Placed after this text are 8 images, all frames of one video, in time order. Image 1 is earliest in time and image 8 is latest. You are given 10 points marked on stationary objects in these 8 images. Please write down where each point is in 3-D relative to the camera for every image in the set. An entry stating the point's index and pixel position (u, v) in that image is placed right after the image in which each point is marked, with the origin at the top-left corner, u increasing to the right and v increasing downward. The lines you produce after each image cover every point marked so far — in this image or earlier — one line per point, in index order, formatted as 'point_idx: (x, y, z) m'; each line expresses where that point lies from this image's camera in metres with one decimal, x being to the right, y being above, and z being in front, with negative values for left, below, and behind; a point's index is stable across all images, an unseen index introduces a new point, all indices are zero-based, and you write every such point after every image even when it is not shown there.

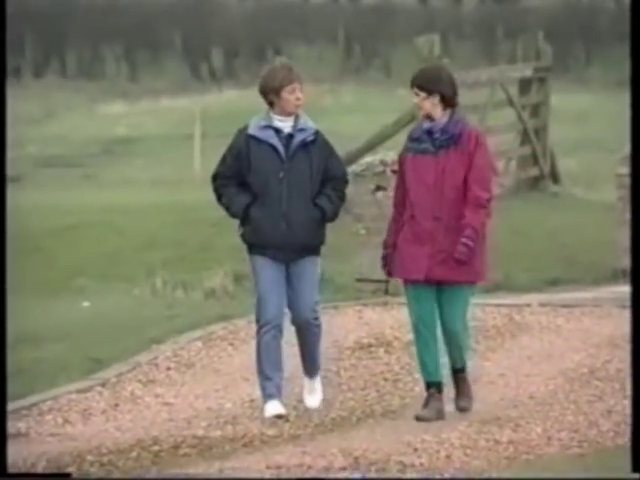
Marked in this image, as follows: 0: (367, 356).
0: (+0.1, -0.3, +8.0) m
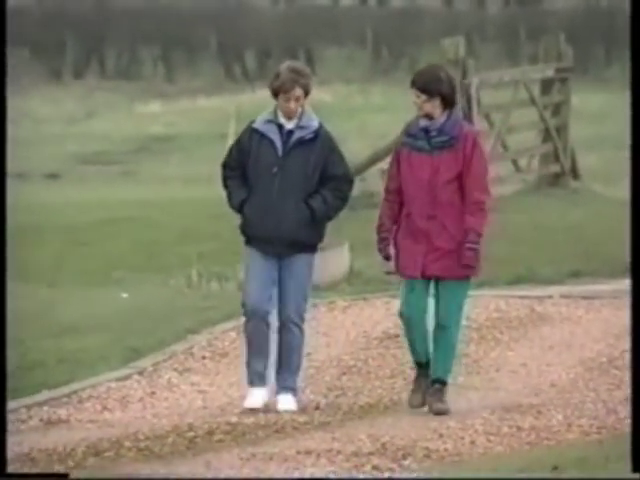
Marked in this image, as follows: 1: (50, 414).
0: (+0.2, -0.3, +8.3) m
1: (-0.7, -0.5, +8.2) m
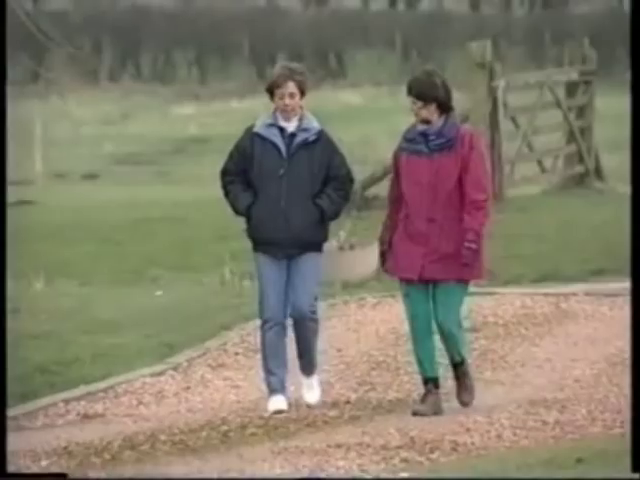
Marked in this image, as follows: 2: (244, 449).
0: (+0.3, -0.3, +8.5) m
1: (-0.6, -0.4, +8.5) m
2: (-0.2, -0.6, +8.5) m
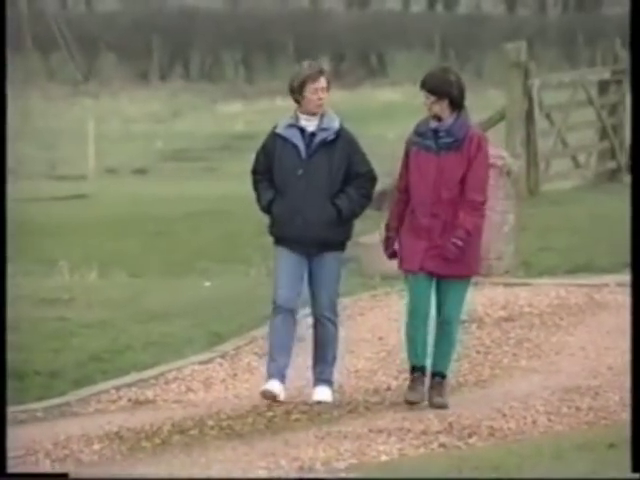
0: (+0.4, -0.3, +8.9) m
1: (-0.5, -0.4, +8.8) m
2: (-0.1, -0.5, +8.8) m
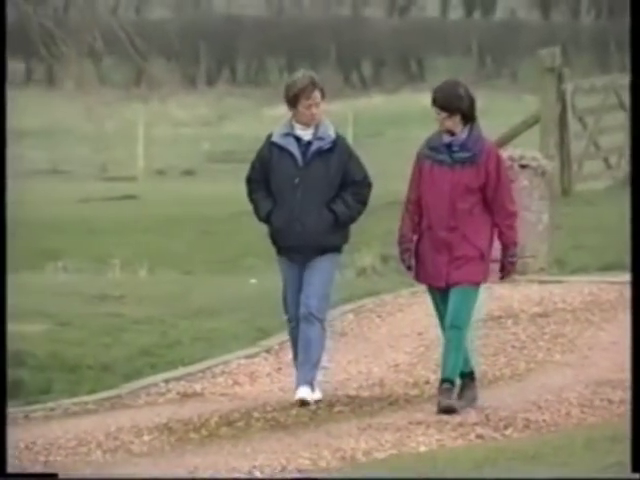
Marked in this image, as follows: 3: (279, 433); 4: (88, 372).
0: (+0.5, -0.2, +9.2) m
1: (-0.4, -0.4, +9.2) m
2: (0.0, -0.5, +9.2) m
3: (-0.1, -0.6, +9.2) m
4: (-0.7, -0.4, +9.1) m
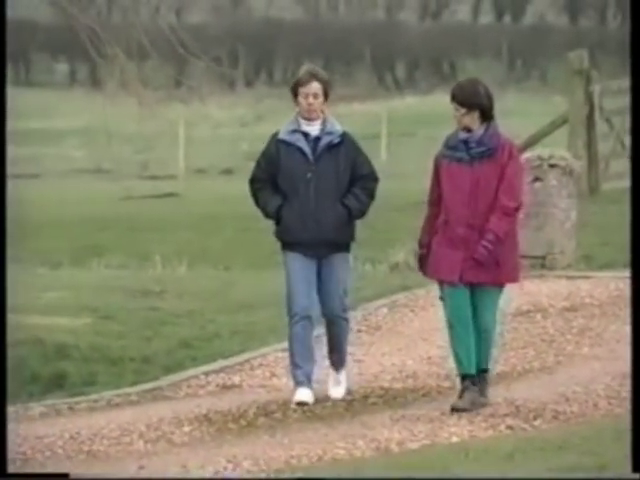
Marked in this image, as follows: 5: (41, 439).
0: (+0.6, -0.2, +9.5) m
1: (-0.3, -0.4, +9.5) m
2: (+0.1, -0.5, +9.5) m
3: (0.0, -0.5, +9.5) m
4: (-0.6, -0.4, +9.4) m
5: (-0.8, -0.6, +9.4) m
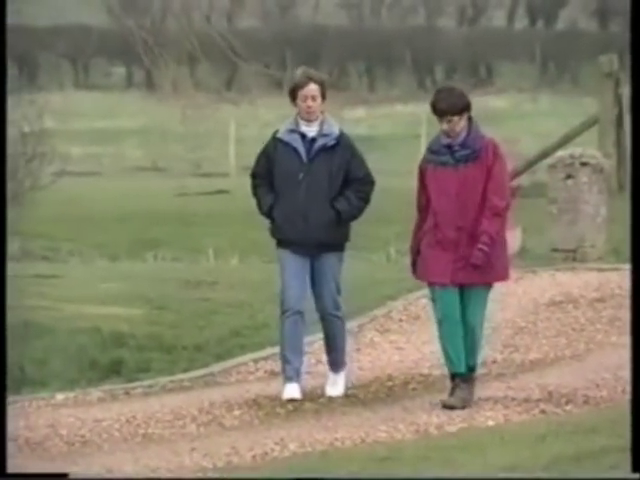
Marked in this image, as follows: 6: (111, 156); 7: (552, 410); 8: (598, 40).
0: (+0.7, -0.2, +10.0) m
1: (-0.1, -0.4, +10.0) m
2: (+0.3, -0.5, +10.0) m
3: (+0.1, -0.5, +10.0) m
4: (-0.4, -0.3, +9.9) m
5: (-0.7, -0.6, +10.0) m
6: (-0.6, +0.3, +9.8) m
7: (+0.7, -0.5, +10.0) m
8: (+0.9, +0.6, +9.8) m
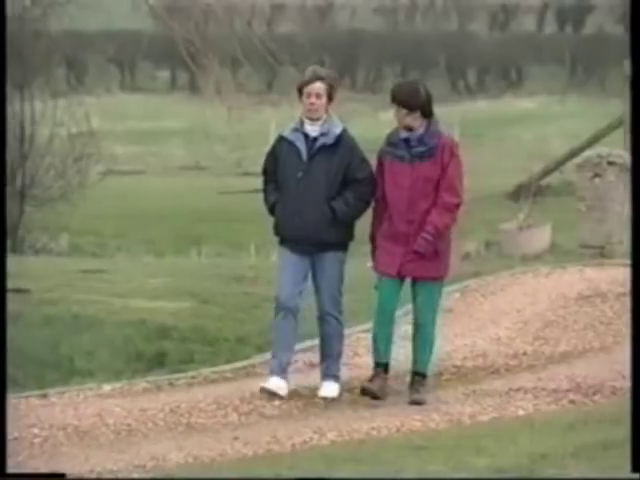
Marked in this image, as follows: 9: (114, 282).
0: (+0.9, -0.2, +10.4) m
1: (0.0, -0.4, +10.4) m
2: (+0.4, -0.5, +10.4) m
3: (+0.2, -0.5, +10.4) m
4: (-0.3, -0.3, +10.3) m
5: (-0.6, -0.6, +10.4) m
6: (-0.5, +0.3, +10.2) m
7: (+0.8, -0.5, +10.4) m
8: (+1.0, +0.6, +10.2) m
9: (-0.7, -0.1, +10.3) m
